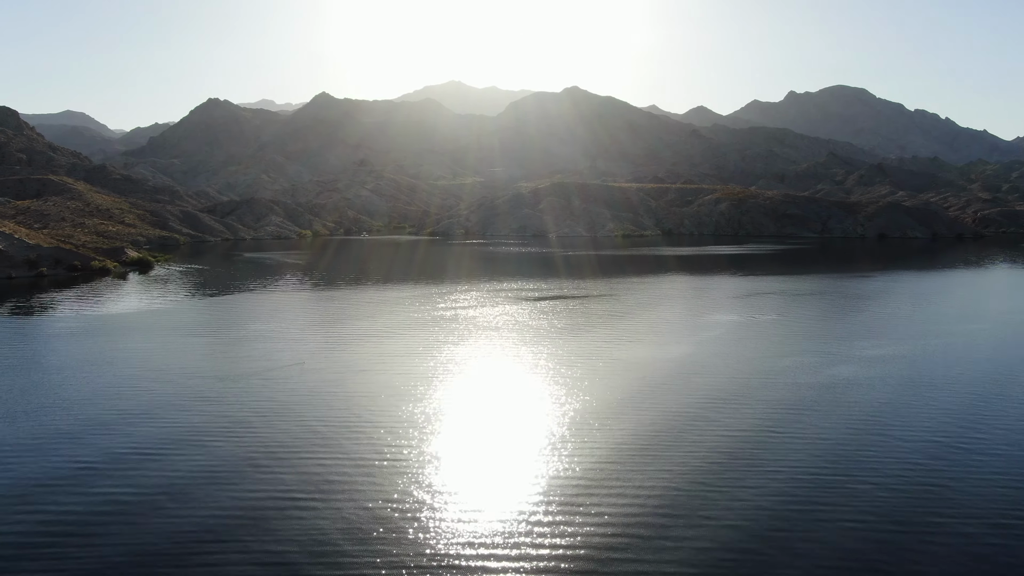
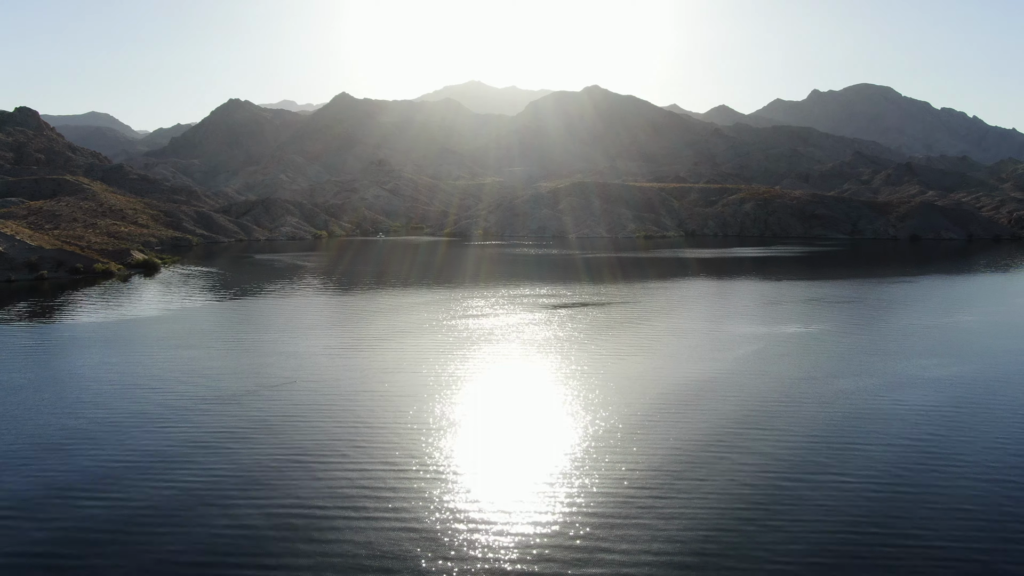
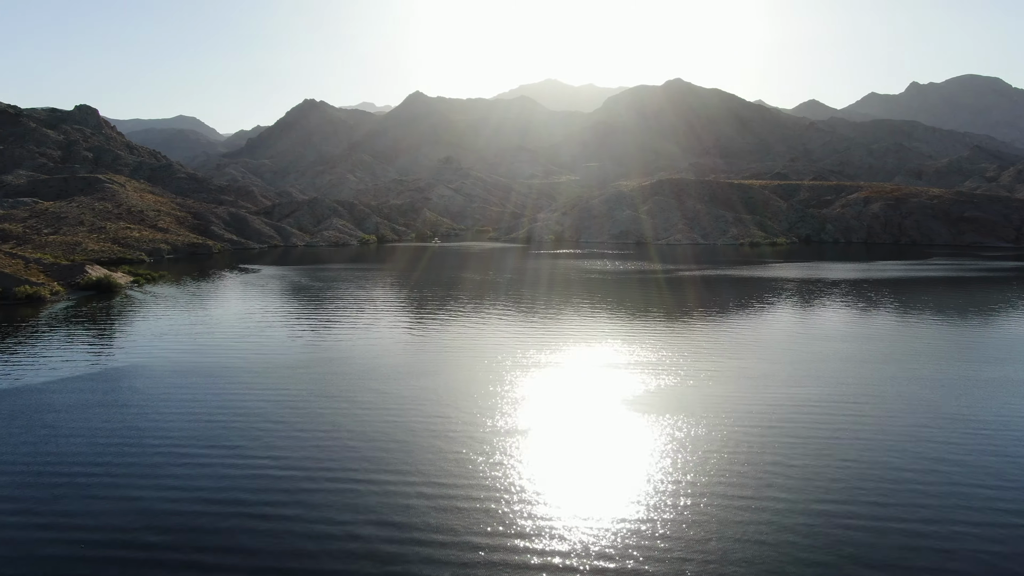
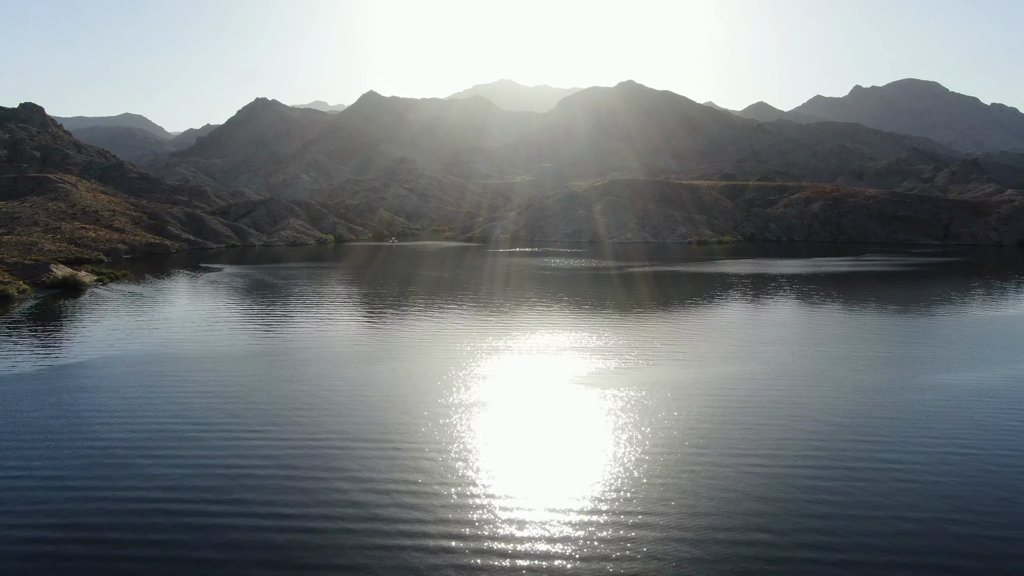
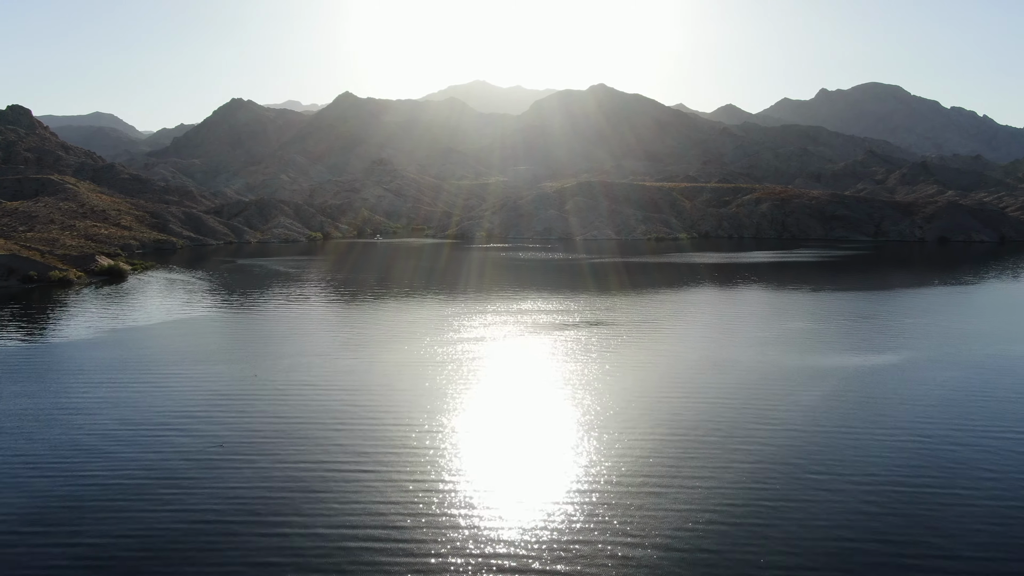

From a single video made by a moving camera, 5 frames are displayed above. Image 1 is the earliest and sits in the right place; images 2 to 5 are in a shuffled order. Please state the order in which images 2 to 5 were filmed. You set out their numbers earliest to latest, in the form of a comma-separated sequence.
2, 5, 4, 3
